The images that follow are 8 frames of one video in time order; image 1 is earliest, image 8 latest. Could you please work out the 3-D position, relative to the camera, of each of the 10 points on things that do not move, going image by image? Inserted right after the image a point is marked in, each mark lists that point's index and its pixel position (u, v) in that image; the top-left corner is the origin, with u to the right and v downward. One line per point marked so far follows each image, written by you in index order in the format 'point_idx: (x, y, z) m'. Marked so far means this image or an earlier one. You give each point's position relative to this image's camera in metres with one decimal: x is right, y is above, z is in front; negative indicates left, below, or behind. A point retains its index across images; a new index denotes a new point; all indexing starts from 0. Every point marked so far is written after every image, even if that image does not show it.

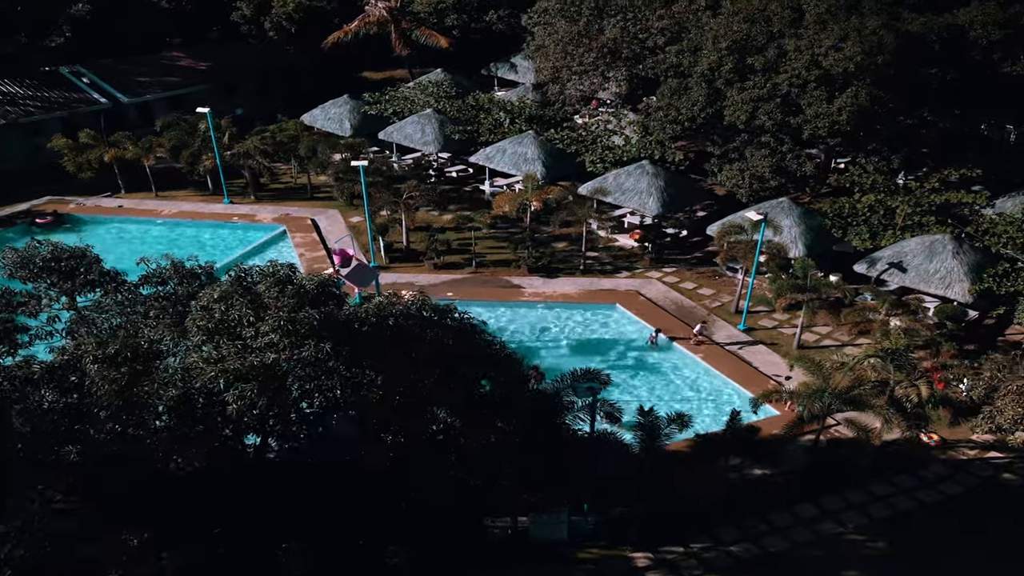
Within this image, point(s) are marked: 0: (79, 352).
0: (-5.0, -0.8, +11.8) m
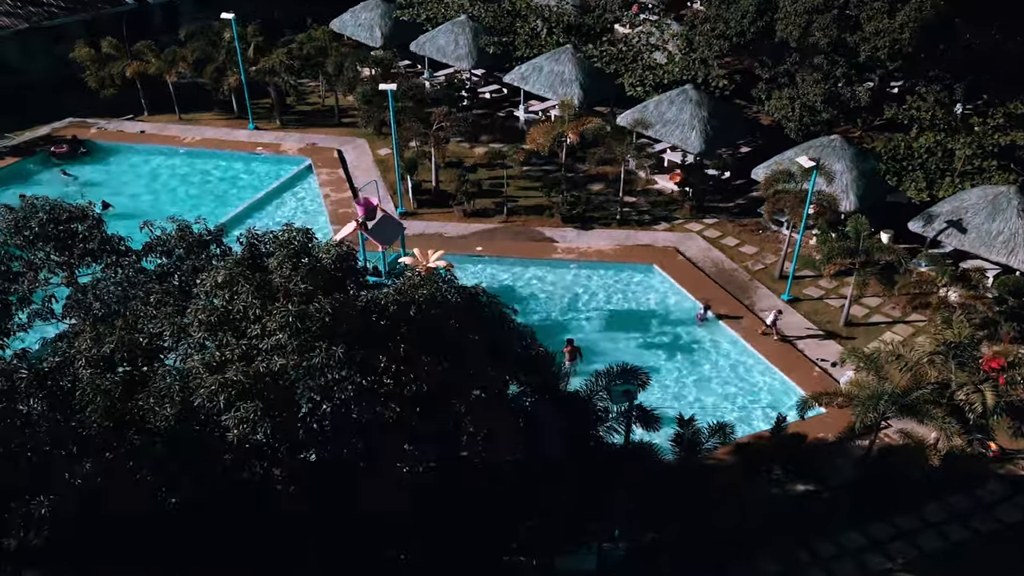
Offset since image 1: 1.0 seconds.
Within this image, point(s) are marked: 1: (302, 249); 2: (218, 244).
0: (-4.7, -0.7, +10.9) m
1: (-2.7, +0.6, +13.6) m
2: (-4.0, +0.6, +14.1) m
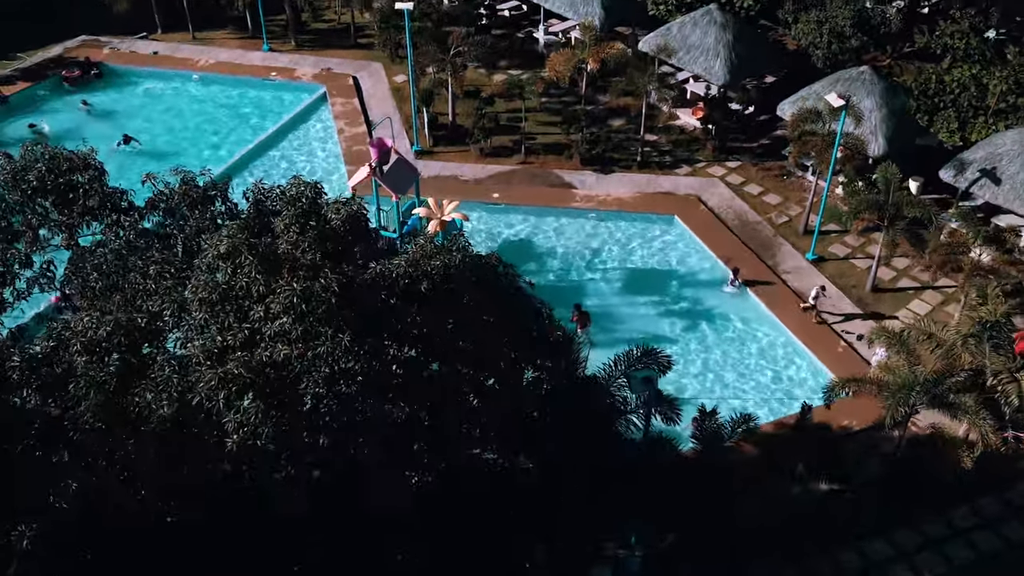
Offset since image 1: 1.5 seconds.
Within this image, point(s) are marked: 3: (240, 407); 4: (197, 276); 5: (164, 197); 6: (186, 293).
0: (-4.5, -0.4, +10.4) m
1: (-2.5, +1.0, +13.0) m
2: (-3.8, +1.1, +13.4) m
3: (-2.6, -1.2, +9.8) m
4: (-3.3, +0.1, +10.7) m
5: (-4.5, +1.2, +13.1) m
6: (-3.4, -0.1, +10.6) m
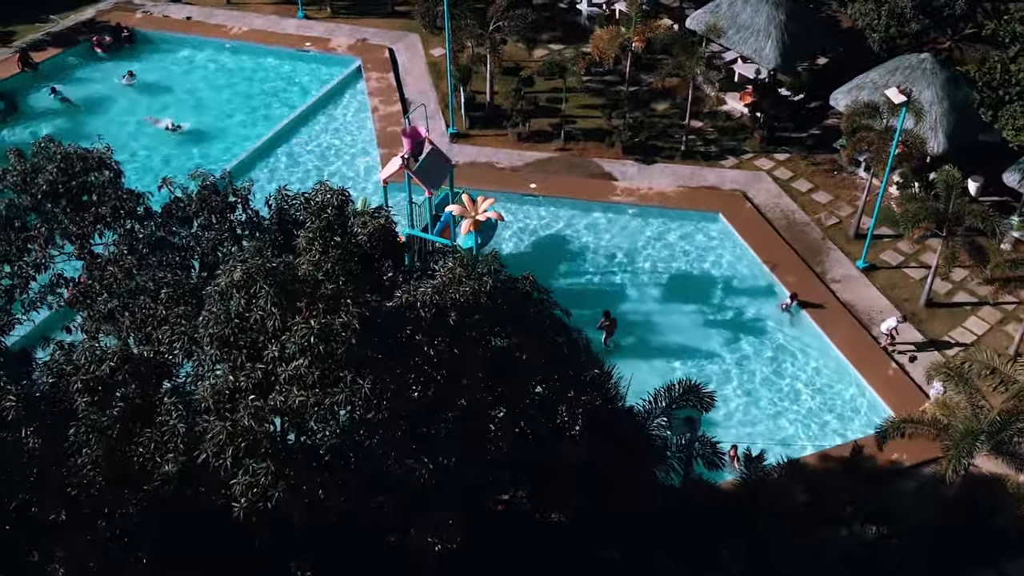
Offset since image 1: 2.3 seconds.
0: (-4.2, -0.7, +9.7) m
1: (-2.1, +0.8, +12.2) m
2: (-3.3, +1.0, +12.7) m
3: (-2.3, -1.5, +9.1) m
4: (-3.0, -0.2, +9.9) m
5: (-4.0, +1.0, +12.3) m
6: (-3.1, -0.4, +9.9) m
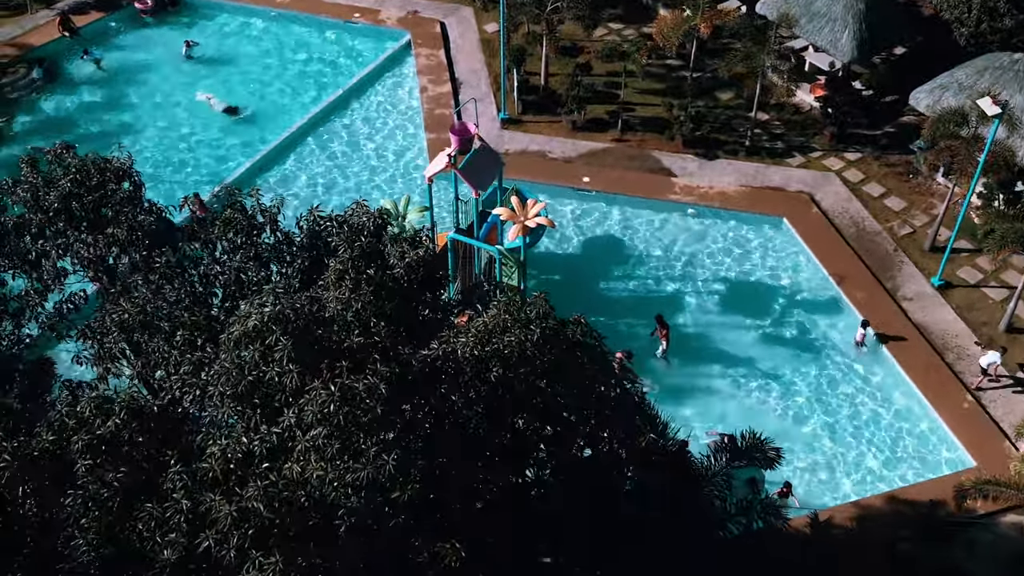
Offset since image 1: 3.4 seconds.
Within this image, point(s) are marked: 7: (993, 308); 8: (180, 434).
0: (-3.8, -1.1, +8.8) m
1: (-1.5, +0.4, +11.1) m
2: (-2.7, +0.7, +11.6) m
3: (-2.0, -2.0, +8.1) m
4: (-2.5, -0.6, +8.9) m
5: (-3.4, +0.7, +11.3) m
6: (-2.6, -0.8, +8.9) m
7: (+9.1, -0.4, +19.2) m
8: (-3.0, -1.3, +9.3) m
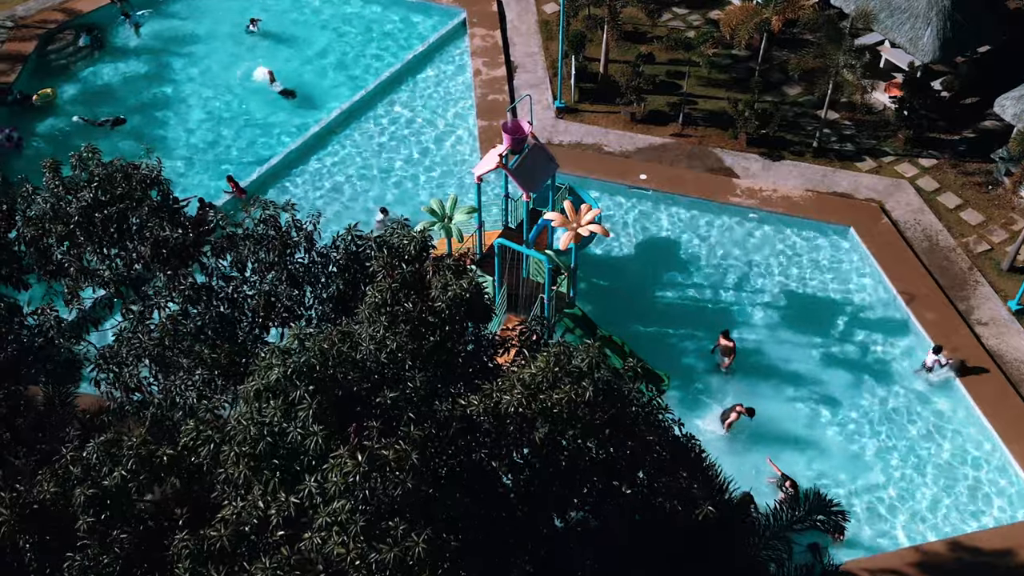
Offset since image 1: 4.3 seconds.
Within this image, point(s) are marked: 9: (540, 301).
0: (-3.4, -1.4, +8.1) m
1: (-1.0, +0.1, +10.2) m
2: (-2.2, +0.4, +10.8) m
3: (-1.7, -2.4, +7.3) m
4: (-2.2, -0.9, +8.2) m
5: (-2.9, +0.5, +10.5) m
6: (-2.3, -1.1, +8.1) m
7: (+9.9, -0.9, +17.9) m
8: (-2.7, -1.6, +8.6) m
9: (+0.5, -0.2, +17.2) m
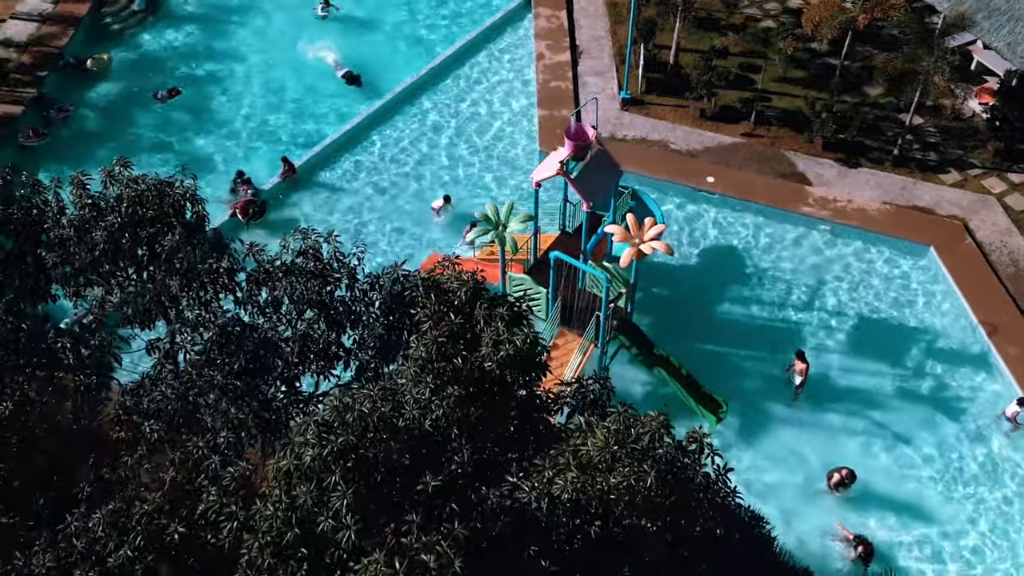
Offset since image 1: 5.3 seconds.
0: (-3.1, -1.8, +7.4) m
1: (-0.4, -0.3, +9.3) m
2: (-1.6, +0.1, +10.0) m
3: (-1.4, -2.9, +6.6) m
4: (-1.8, -1.4, +7.4) m
5: (-2.3, +0.1, +9.7) m
6: (-1.9, -1.6, +7.3) m
7: (+10.7, -1.6, +16.5) m
8: (-2.3, -2.1, +7.8) m
9: (+1.3, -0.5, +16.2) m
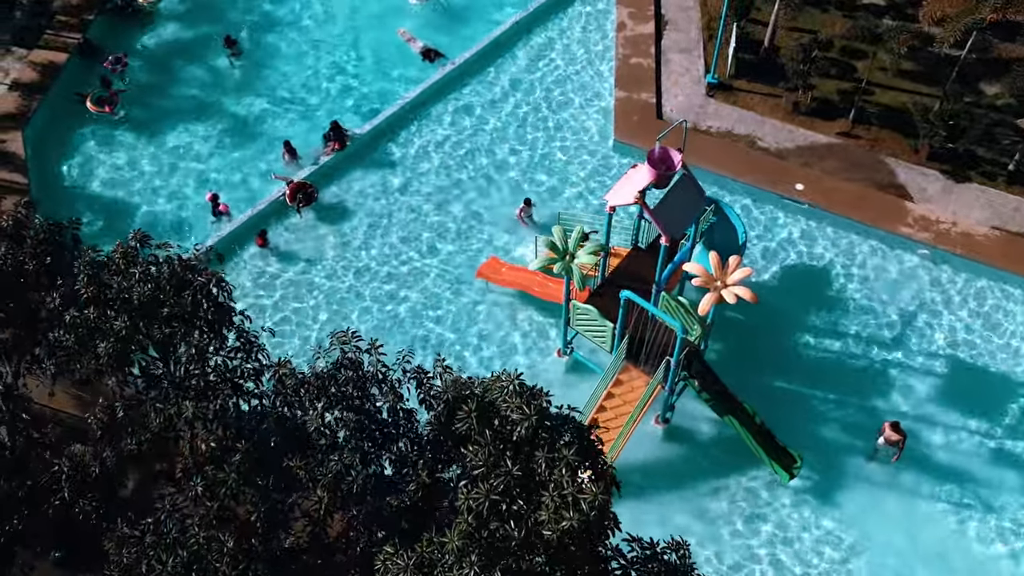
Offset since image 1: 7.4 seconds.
0: (-2.7, -2.9, +6.3) m
1: (+0.1, -1.4, +7.9) m
2: (-1.0, -0.9, +8.6) m
3: (-1.2, -4.2, +5.5) m
4: (-1.4, -2.6, +6.2) m
5: (-1.7, -0.8, +8.3) m
6: (-1.5, -2.8, +6.1) m
7: (+11.5, -2.8, +14.6) m
8: (-1.9, -3.2, +6.7) m
9: (+2.2, -1.1, +14.7) m
